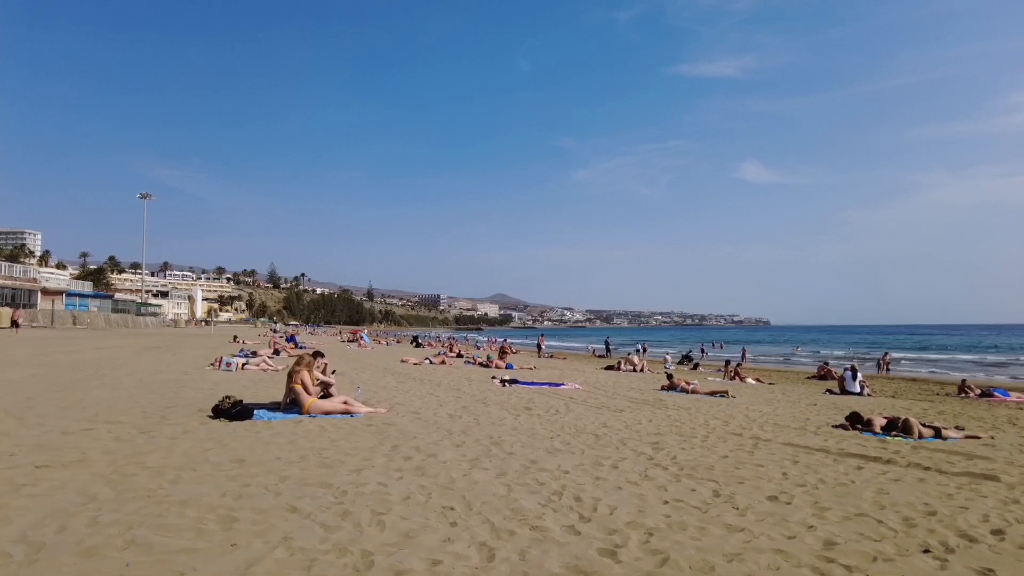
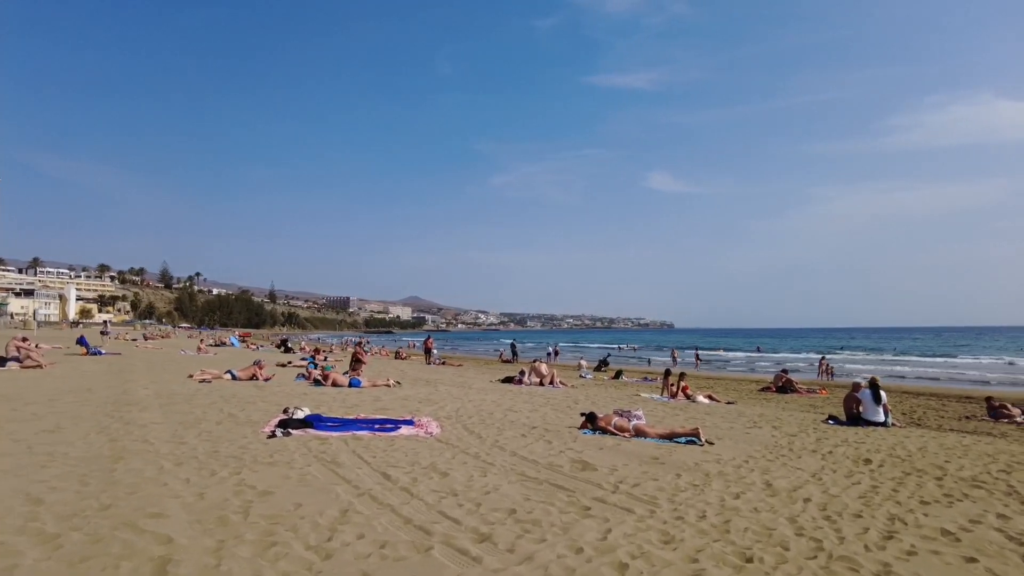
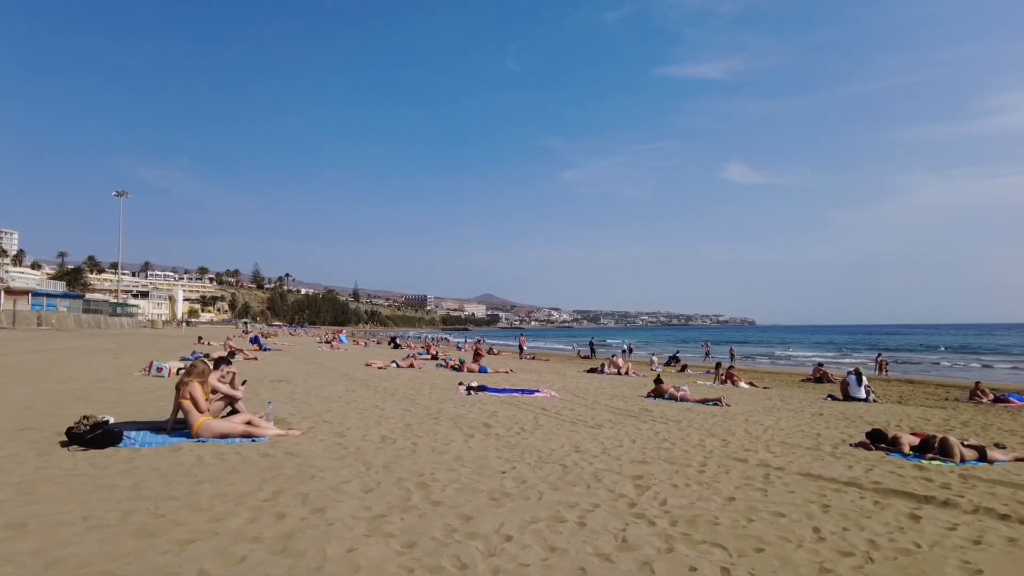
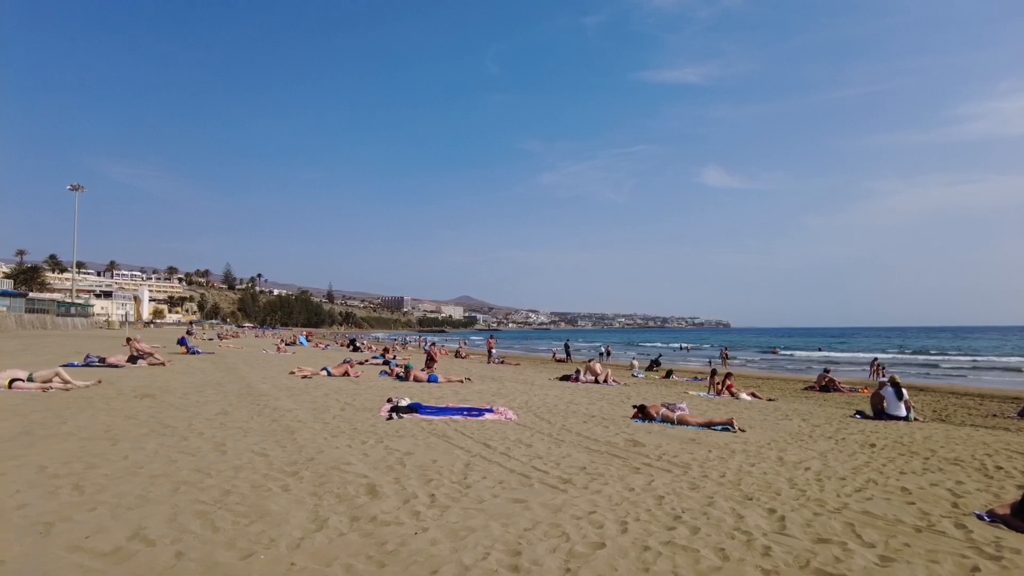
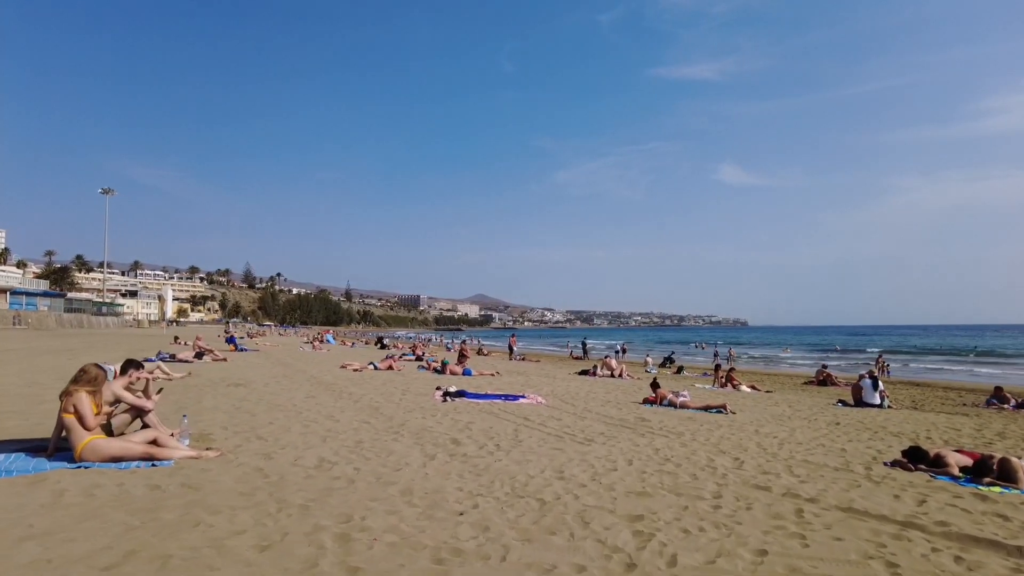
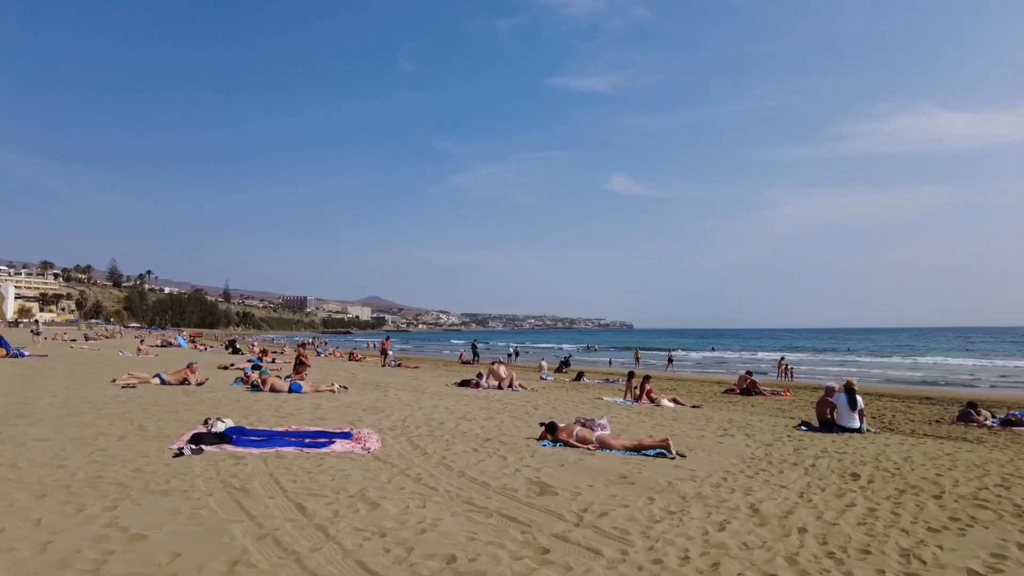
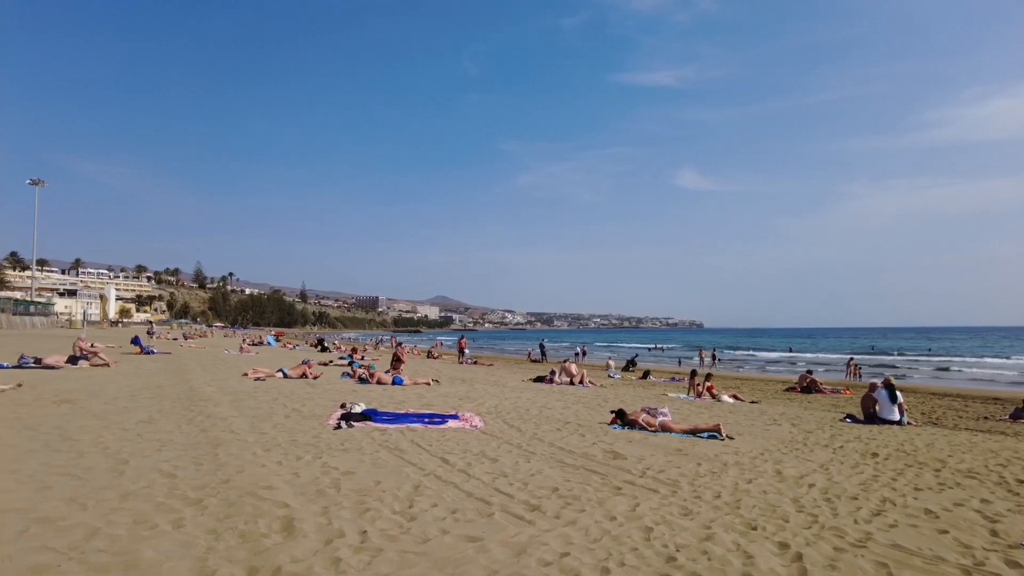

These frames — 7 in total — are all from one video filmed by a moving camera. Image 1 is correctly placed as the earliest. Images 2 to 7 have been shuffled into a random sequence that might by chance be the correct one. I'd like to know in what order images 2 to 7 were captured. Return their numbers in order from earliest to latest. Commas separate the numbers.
3, 5, 4, 7, 2, 6
